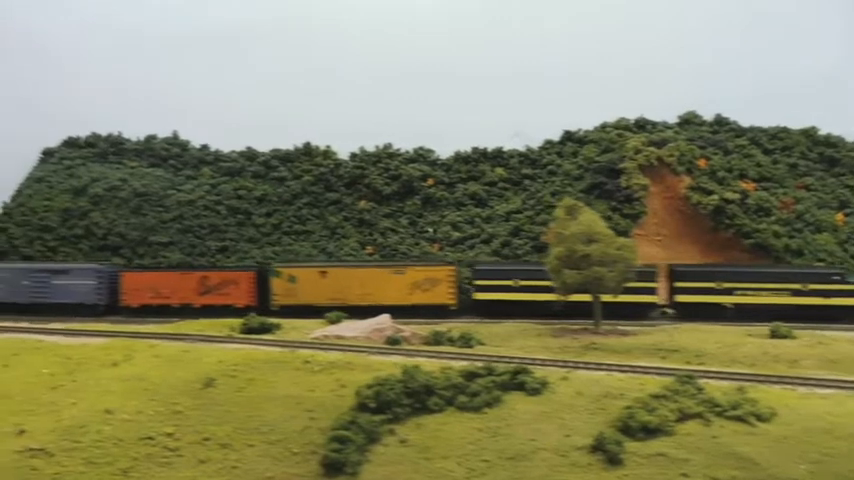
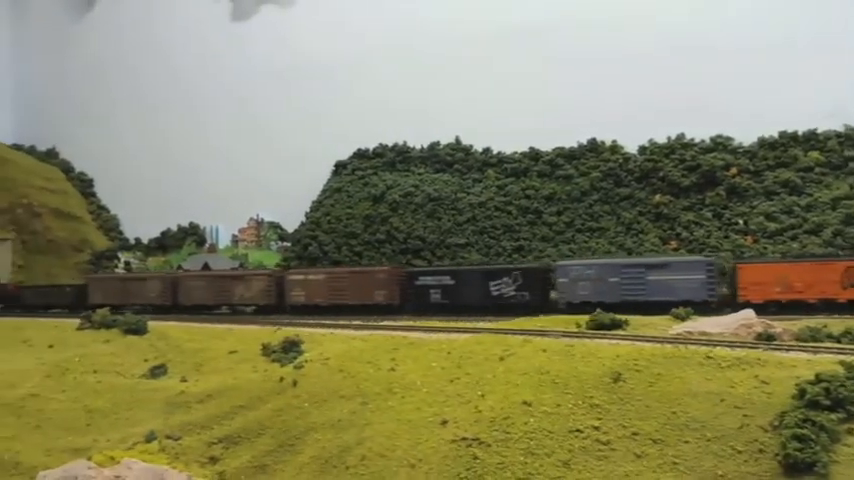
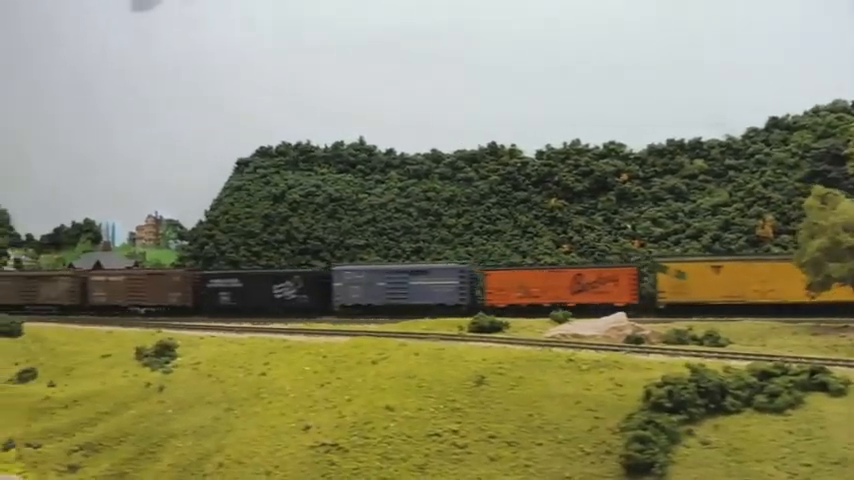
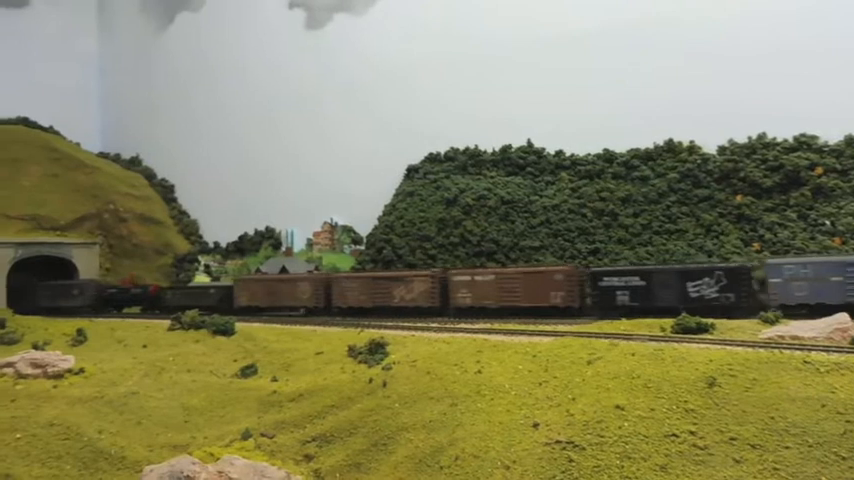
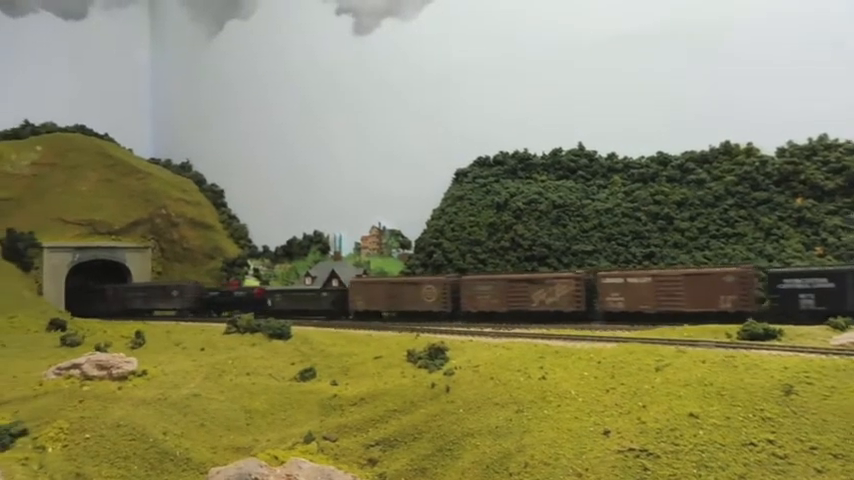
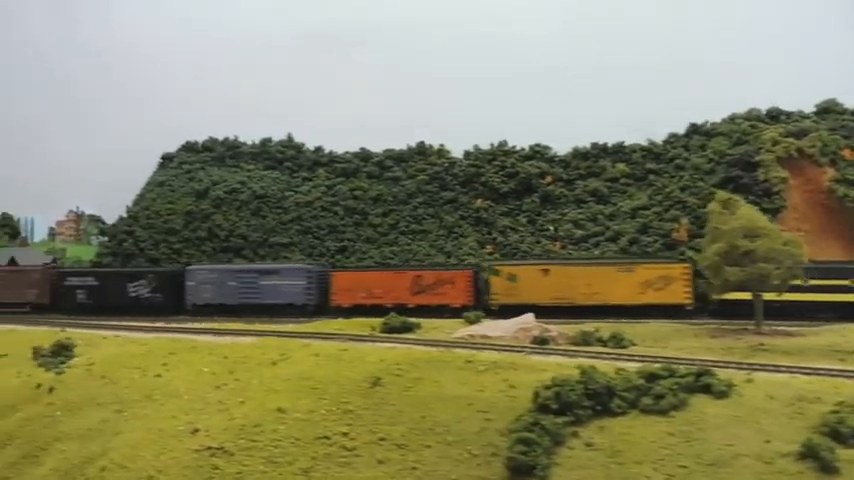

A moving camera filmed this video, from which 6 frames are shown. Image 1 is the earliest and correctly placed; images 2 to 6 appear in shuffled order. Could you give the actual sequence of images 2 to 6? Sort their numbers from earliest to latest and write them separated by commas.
6, 3, 2, 4, 5
